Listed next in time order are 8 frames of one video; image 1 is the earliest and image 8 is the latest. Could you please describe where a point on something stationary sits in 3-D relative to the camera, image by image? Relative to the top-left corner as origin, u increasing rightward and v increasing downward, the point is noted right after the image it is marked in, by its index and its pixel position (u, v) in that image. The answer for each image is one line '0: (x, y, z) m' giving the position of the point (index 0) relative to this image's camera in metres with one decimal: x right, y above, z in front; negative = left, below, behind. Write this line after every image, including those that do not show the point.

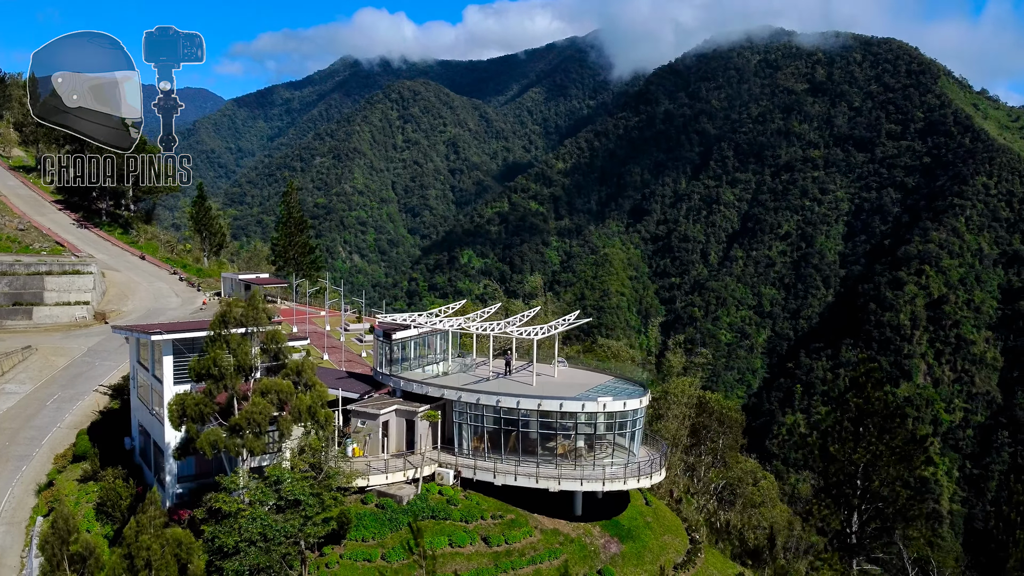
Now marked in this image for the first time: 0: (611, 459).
0: (+2.2, -3.8, +18.8) m
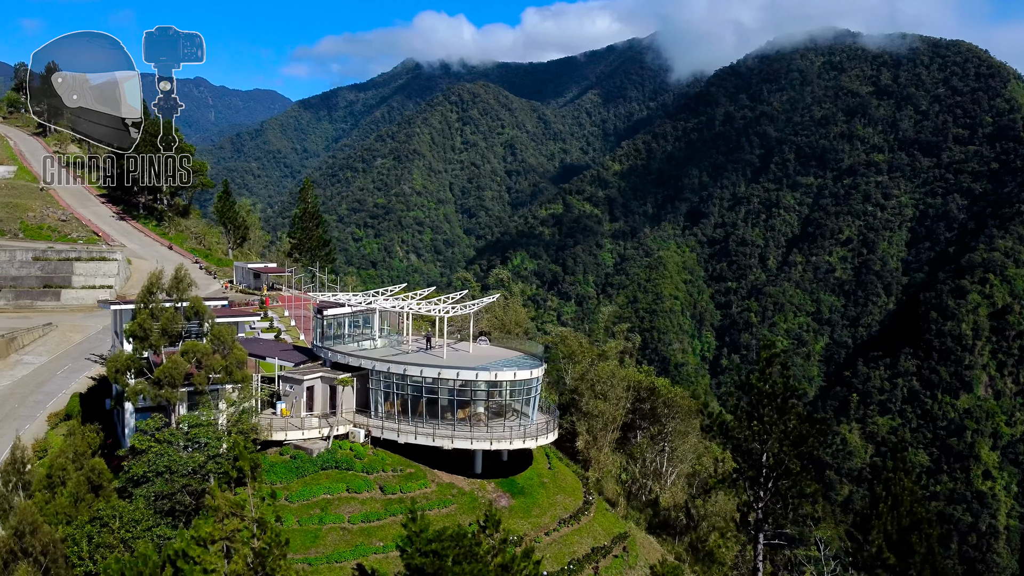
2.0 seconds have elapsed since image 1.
0: (-0.1, -3.3, +21.0) m
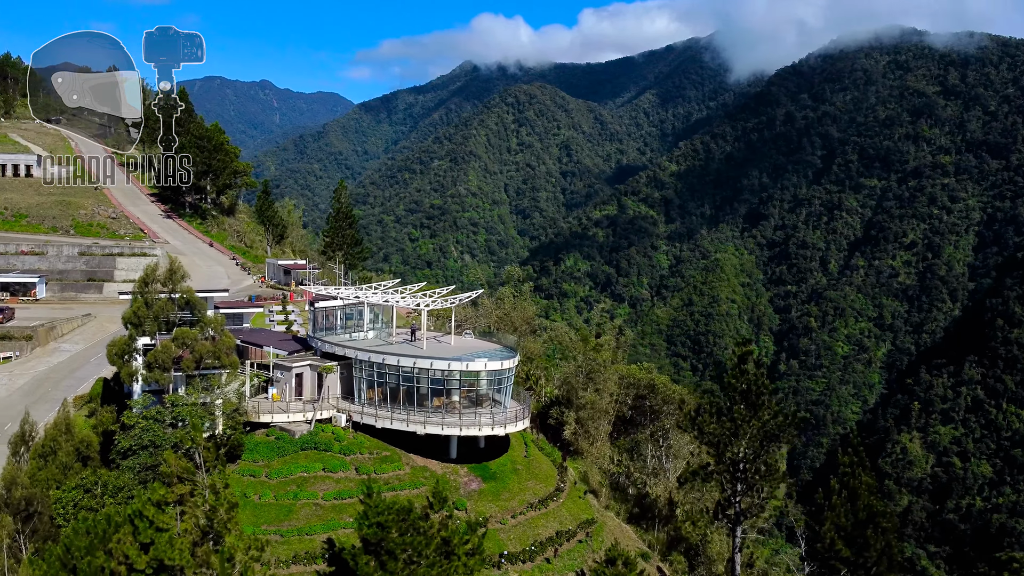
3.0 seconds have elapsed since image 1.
0: (-0.8, -3.2, +22.0) m
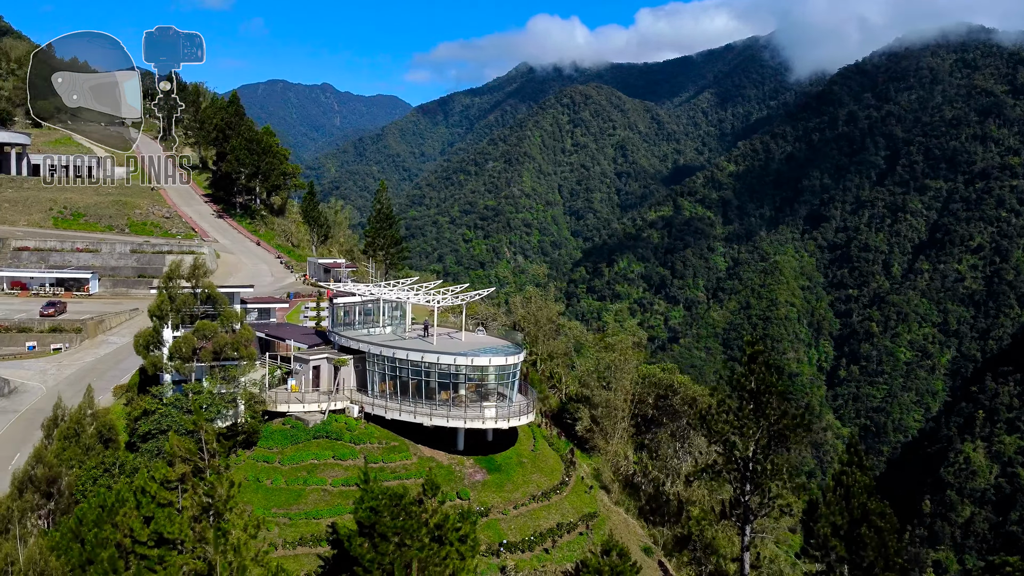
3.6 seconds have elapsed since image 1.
0: (-0.6, -3.1, +22.7) m
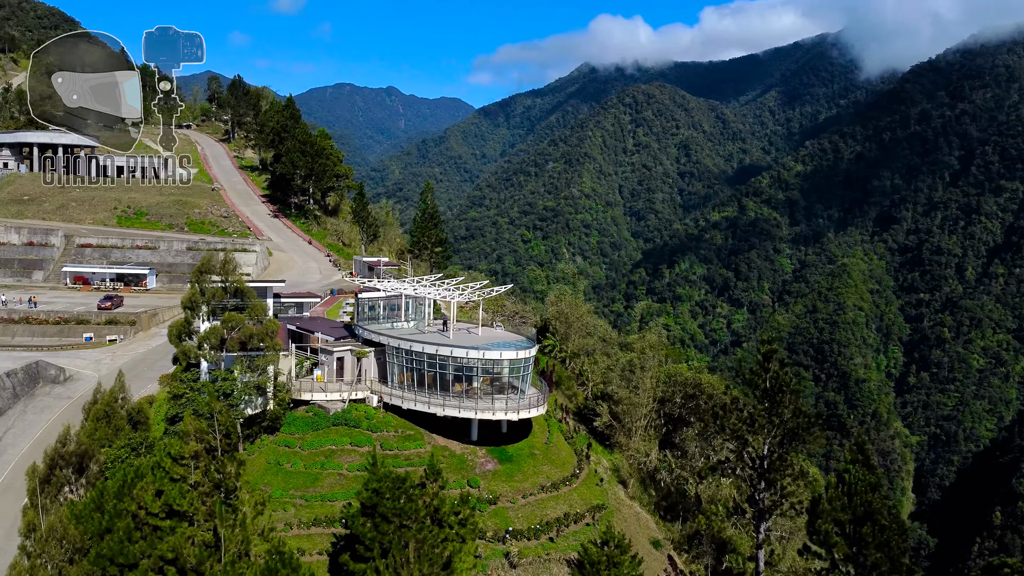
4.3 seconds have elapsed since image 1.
0: (-0.3, -3.0, +23.5) m
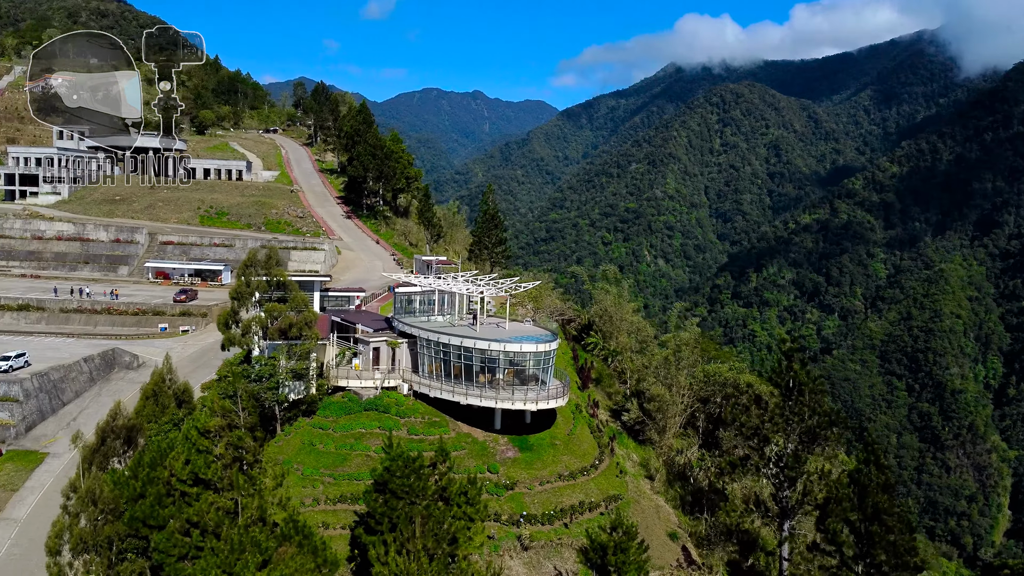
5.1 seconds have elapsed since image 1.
0: (+0.4, -2.9, +24.5) m
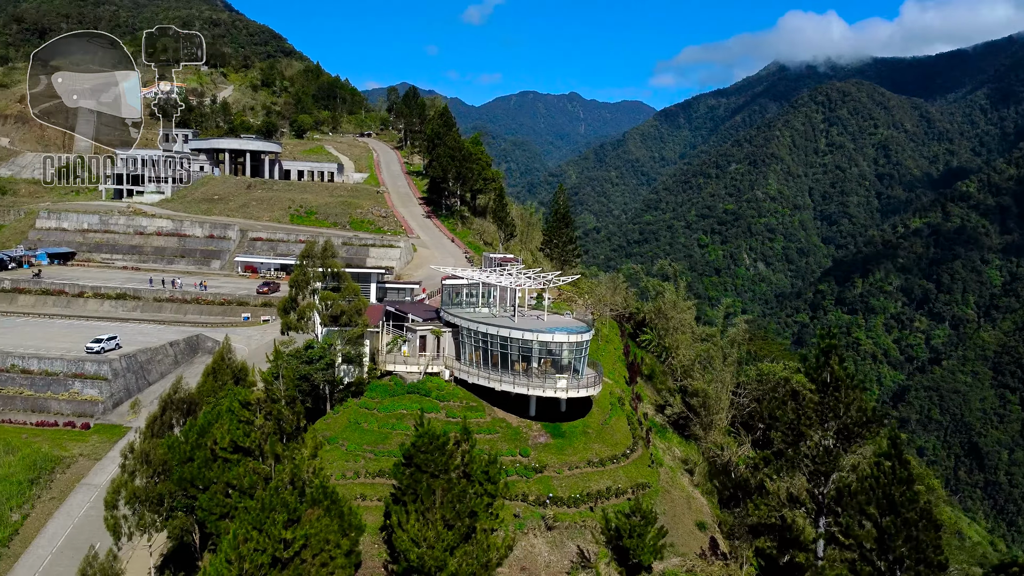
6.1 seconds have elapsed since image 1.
0: (+1.4, -2.7, +25.5) m
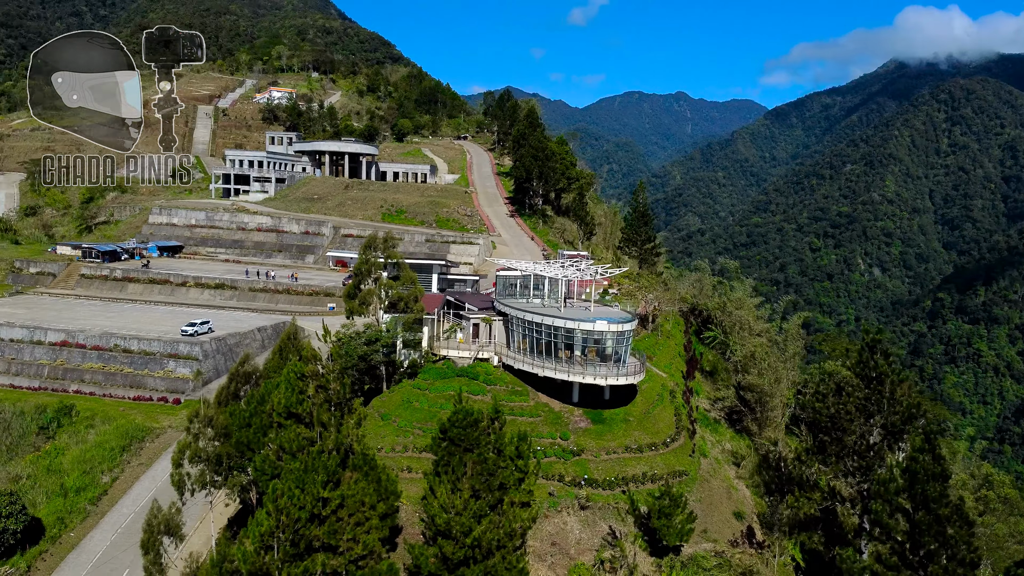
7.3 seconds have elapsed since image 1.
0: (+2.9, -2.5, +26.4) m
